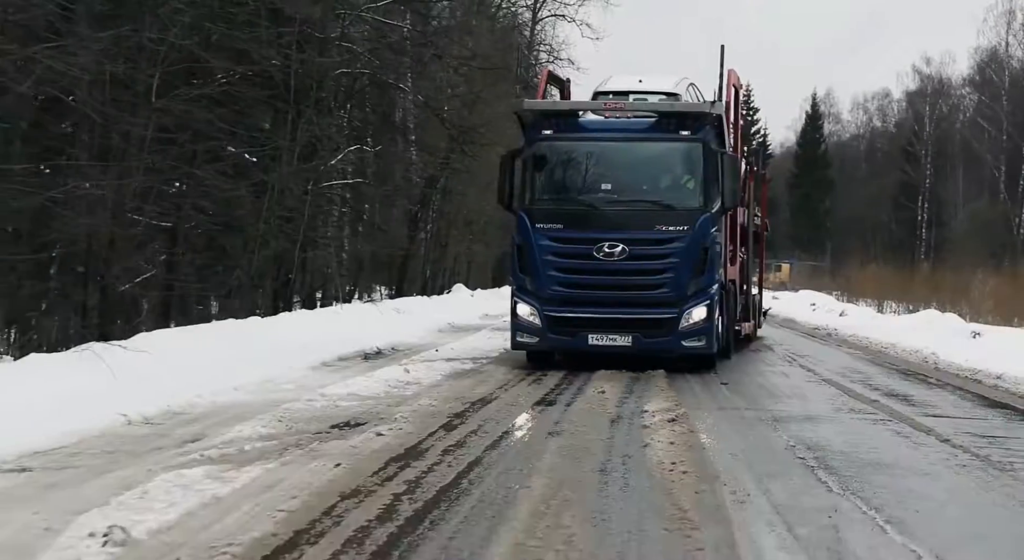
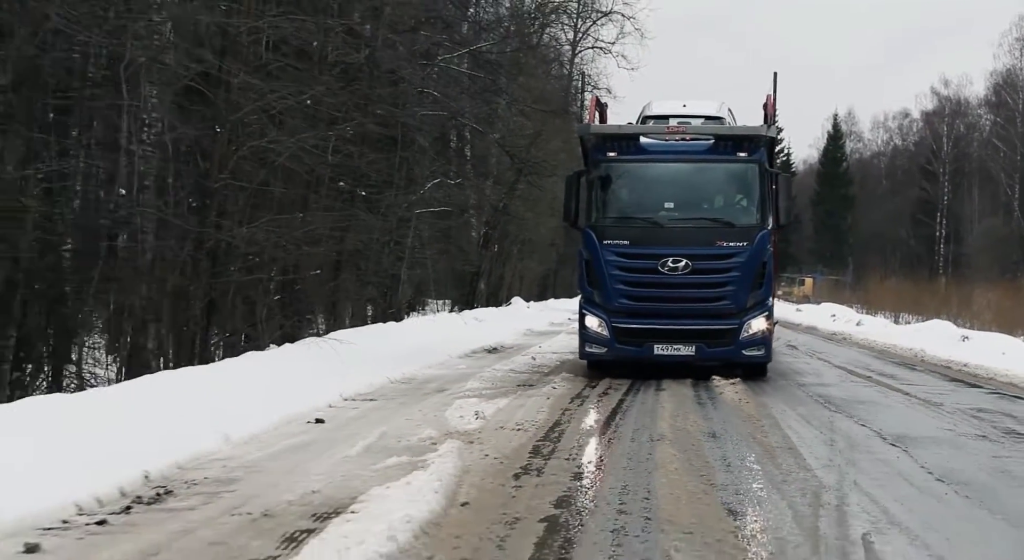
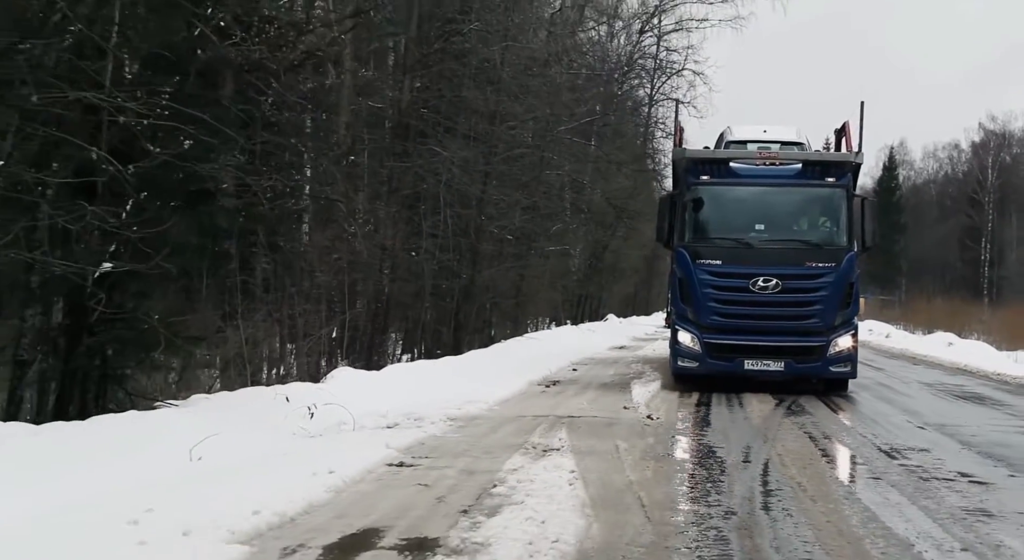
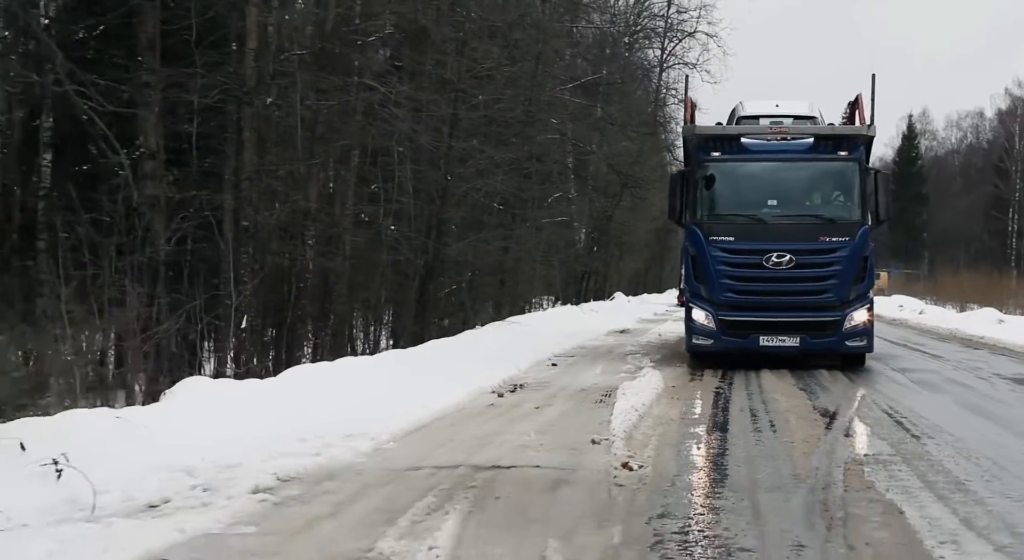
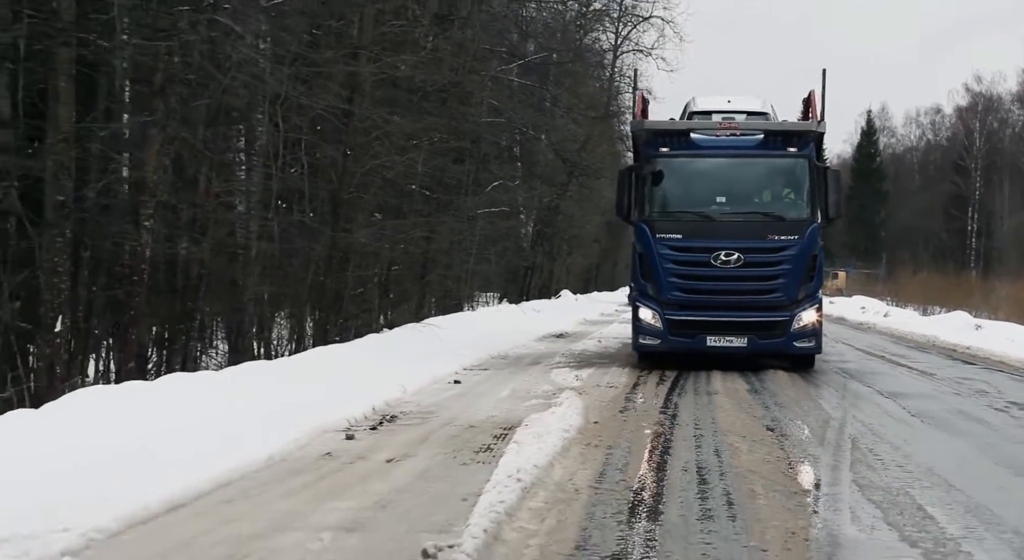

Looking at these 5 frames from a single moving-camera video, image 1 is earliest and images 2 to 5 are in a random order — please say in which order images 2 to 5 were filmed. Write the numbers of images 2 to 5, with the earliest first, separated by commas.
2, 5, 4, 3
